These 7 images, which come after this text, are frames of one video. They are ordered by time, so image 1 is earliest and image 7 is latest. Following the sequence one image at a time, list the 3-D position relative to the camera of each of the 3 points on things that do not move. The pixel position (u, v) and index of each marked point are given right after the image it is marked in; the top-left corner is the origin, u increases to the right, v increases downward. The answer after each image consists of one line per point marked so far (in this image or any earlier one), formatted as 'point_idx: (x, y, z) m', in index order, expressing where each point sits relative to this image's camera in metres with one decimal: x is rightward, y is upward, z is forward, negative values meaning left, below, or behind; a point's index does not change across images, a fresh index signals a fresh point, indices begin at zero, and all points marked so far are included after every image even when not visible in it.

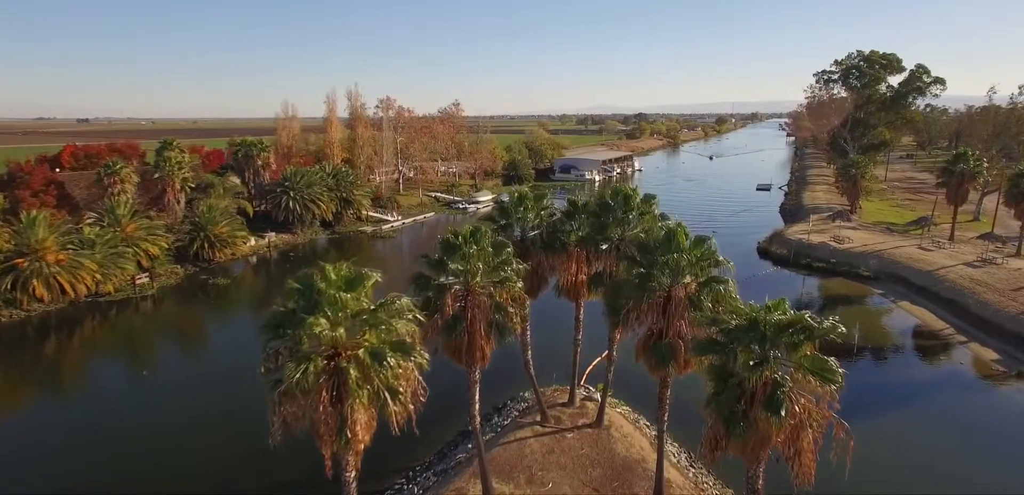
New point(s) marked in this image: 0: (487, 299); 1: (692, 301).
0: (-0.4, -0.9, +9.2) m
1: (+2.8, -0.9, +8.7) m
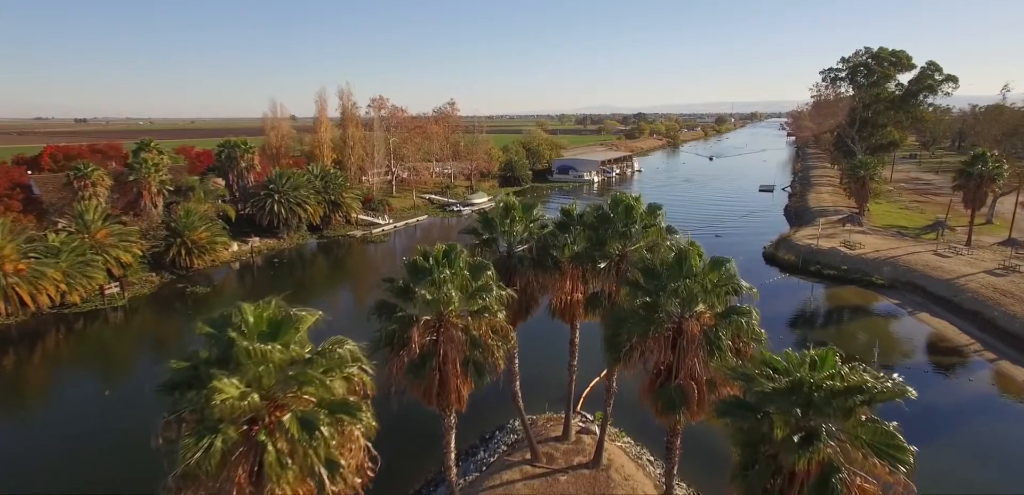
0: (-0.7, -1.2, +7.7) m
1: (+2.6, -1.2, +7.2) m
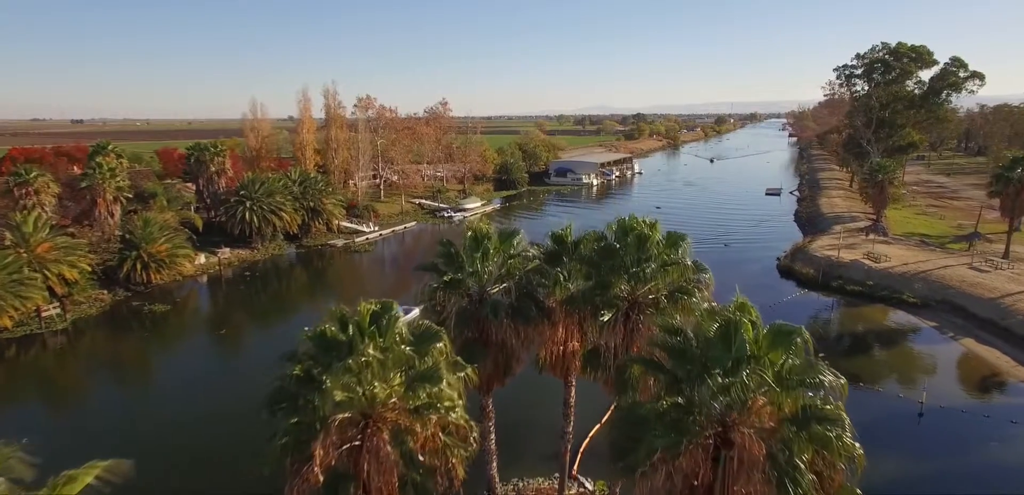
0: (-1.1, -1.8, +5.1) m
1: (+2.2, -1.8, +4.6) m
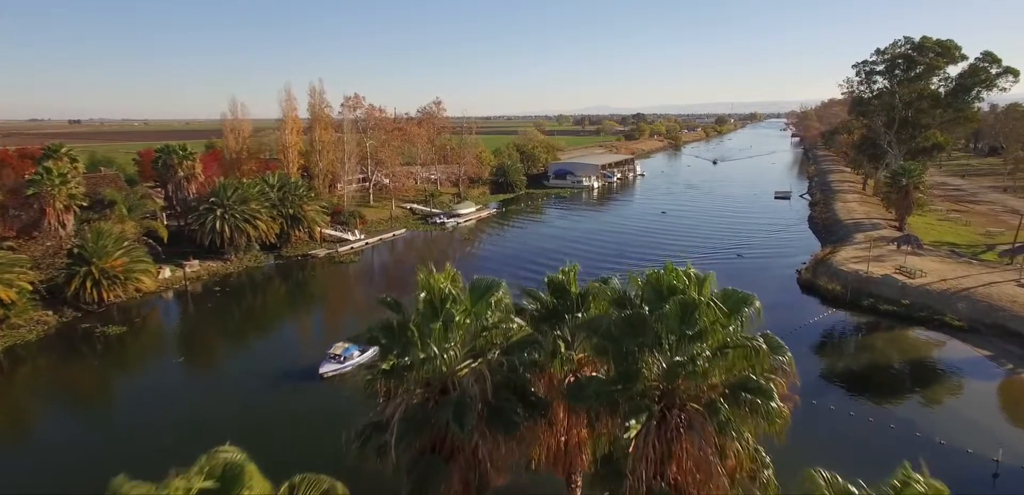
0: (-1.3, -2.4, +2.5) m
1: (+2.0, -2.4, +2.1) m
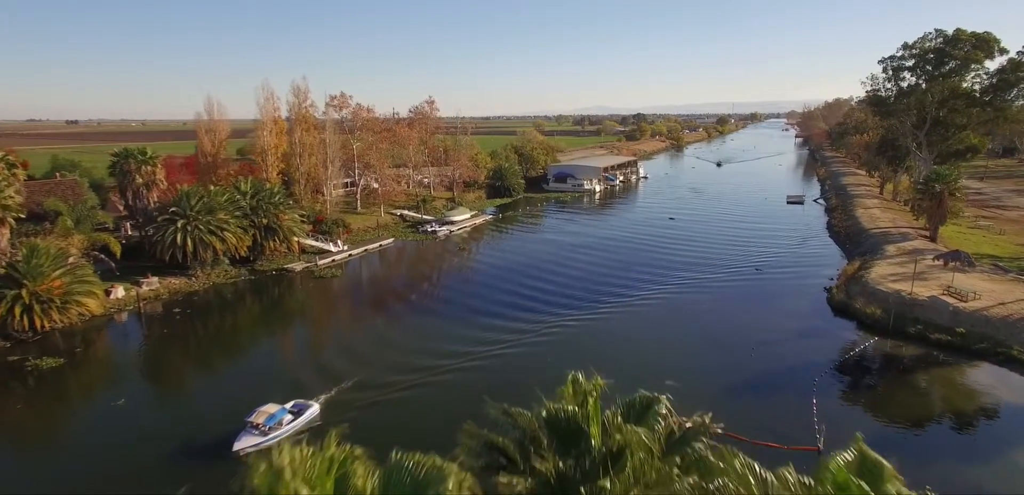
0: (-1.5, -3.1, -0.4) m
1: (+1.8, -3.1, -0.9) m
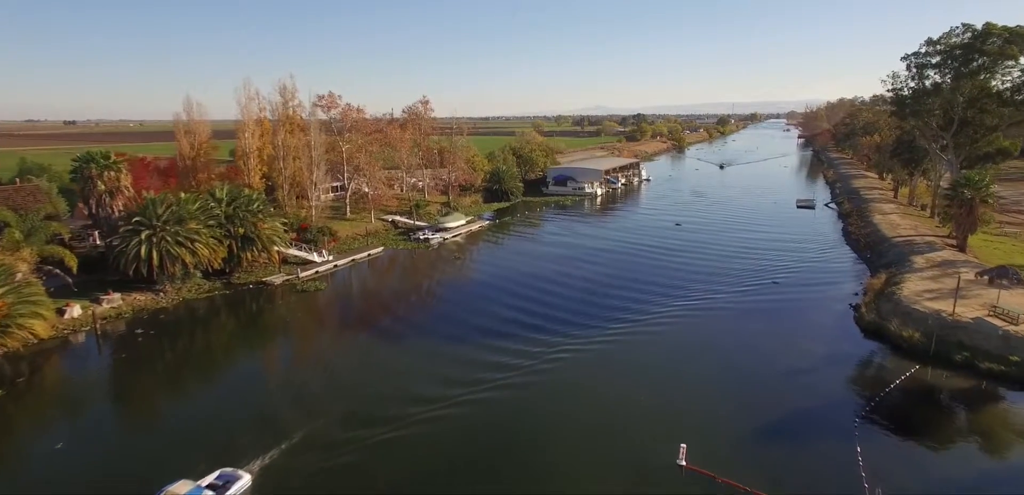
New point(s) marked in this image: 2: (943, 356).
0: (-1.6, -3.6, -2.6) m
1: (+1.7, -3.6, -3.1) m
2: (+14.0, -3.5, +17.9) m
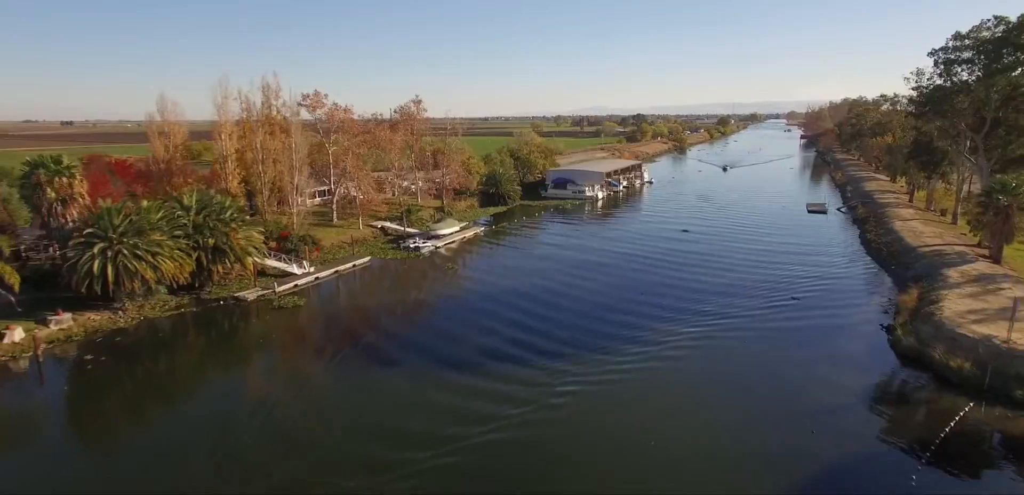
0: (-1.7, -4.1, -5.0) m
1: (+1.6, -4.1, -5.4) m
2: (+13.8, -4.0, +15.6) m
